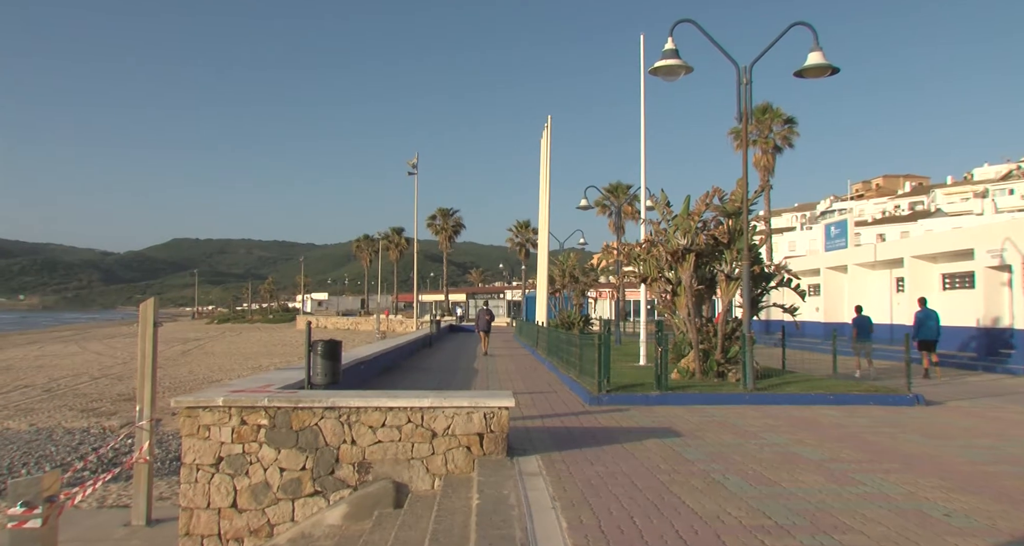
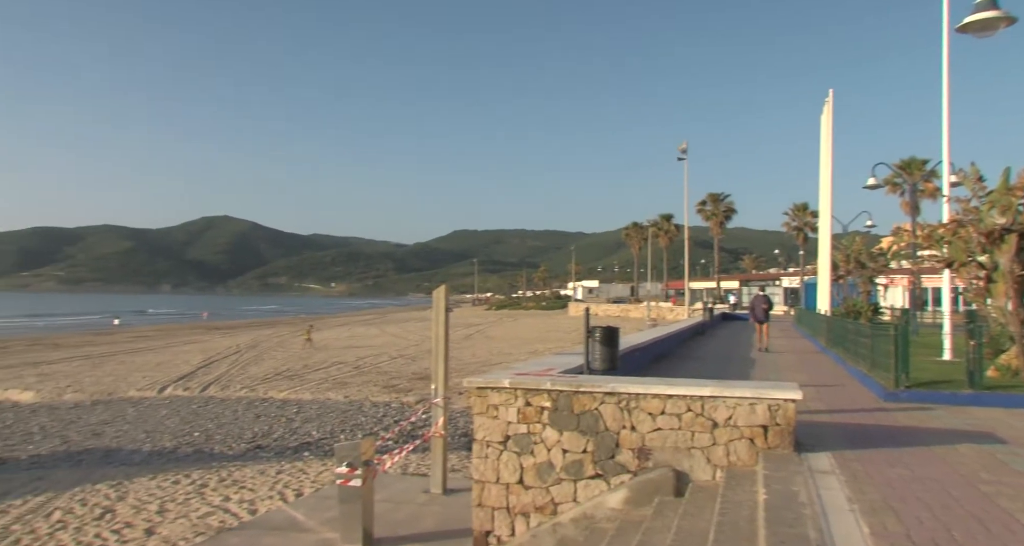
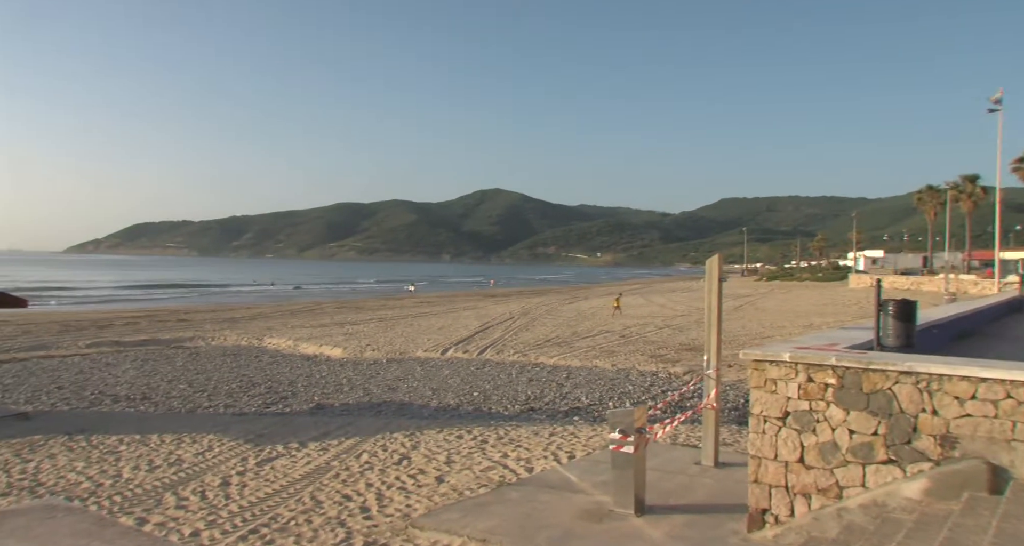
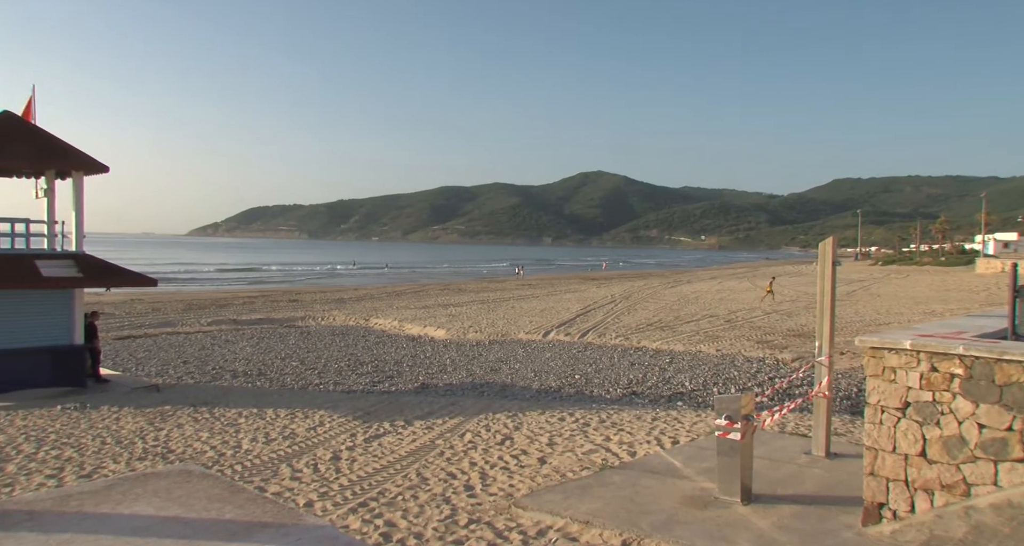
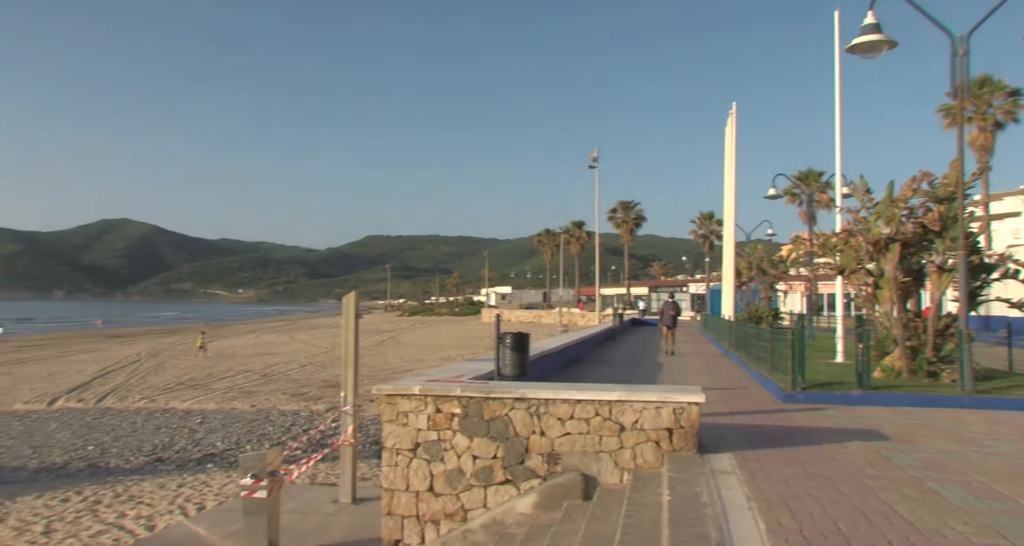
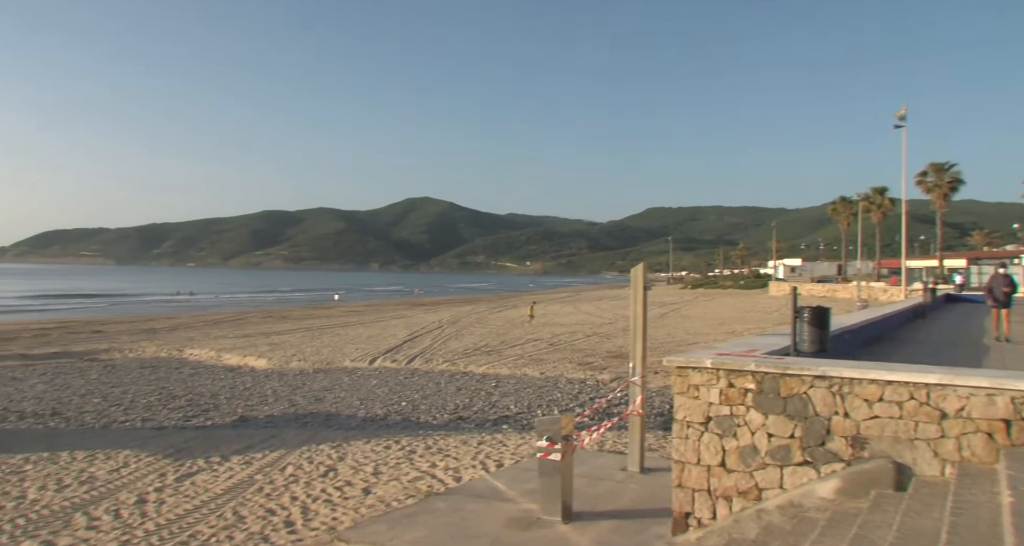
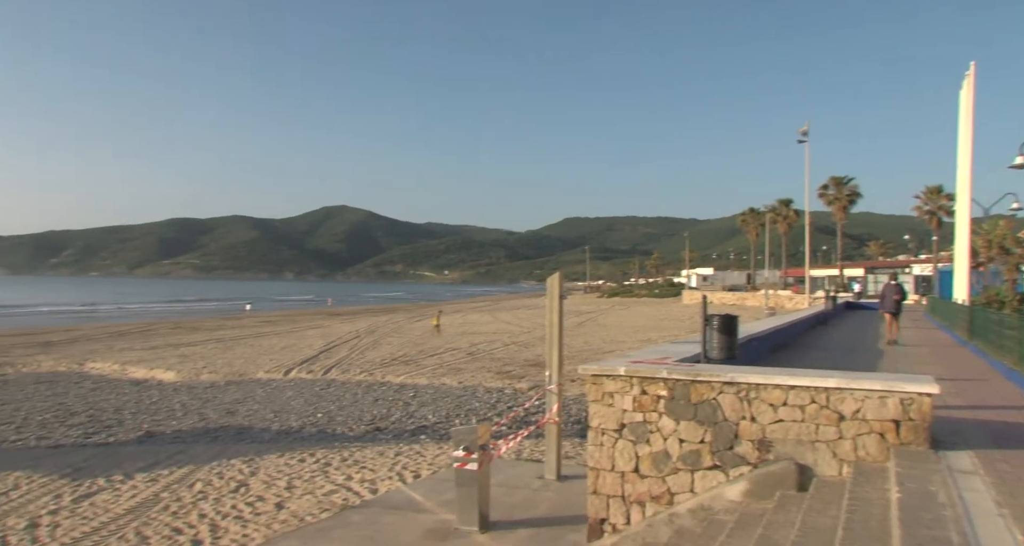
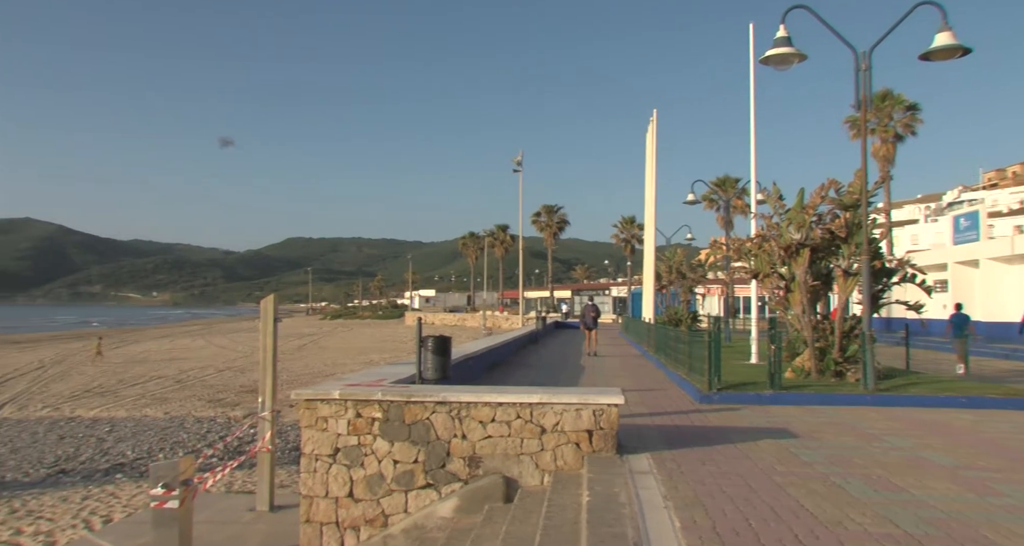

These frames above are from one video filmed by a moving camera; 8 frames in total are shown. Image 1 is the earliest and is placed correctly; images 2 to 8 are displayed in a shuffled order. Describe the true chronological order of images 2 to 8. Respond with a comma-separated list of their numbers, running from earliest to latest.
8, 5, 2, 7, 6, 3, 4
